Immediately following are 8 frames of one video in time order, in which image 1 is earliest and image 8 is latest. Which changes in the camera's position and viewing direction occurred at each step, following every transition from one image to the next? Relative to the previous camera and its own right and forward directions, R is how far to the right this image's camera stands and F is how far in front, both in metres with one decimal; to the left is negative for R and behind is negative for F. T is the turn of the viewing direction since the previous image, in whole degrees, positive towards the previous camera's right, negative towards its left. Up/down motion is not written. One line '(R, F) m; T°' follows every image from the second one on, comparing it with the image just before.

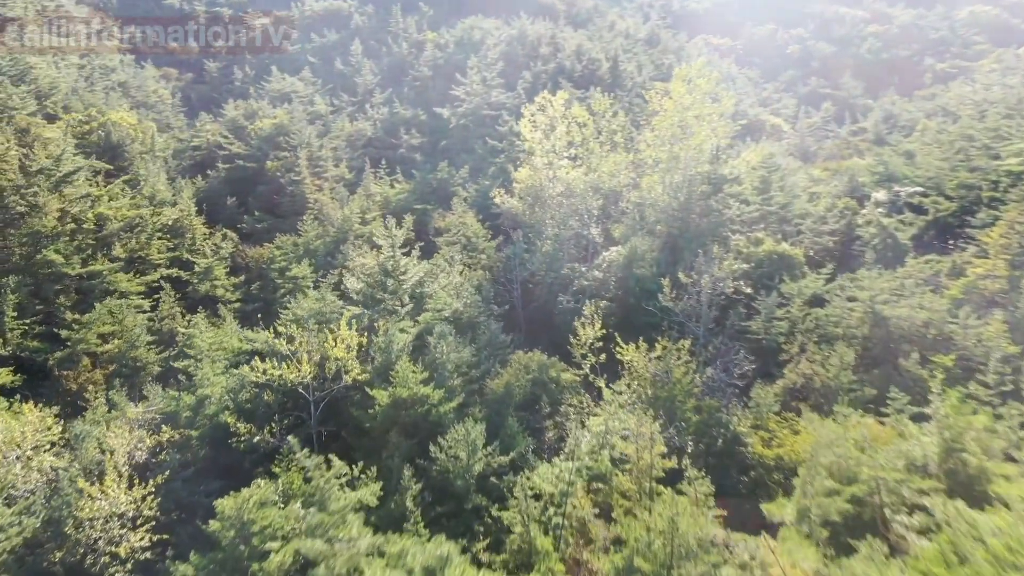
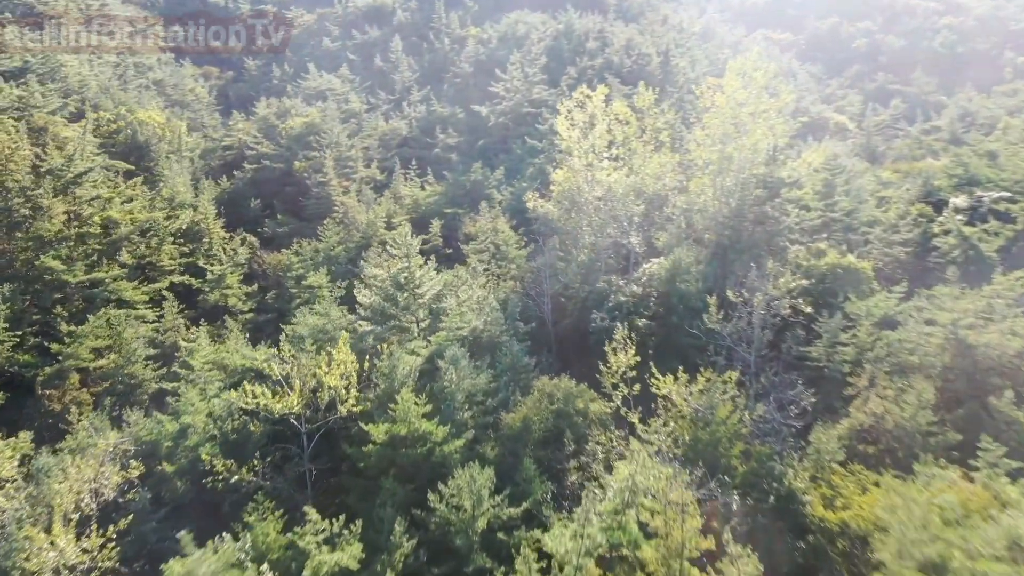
(+1.1, +3.7) m; -4°
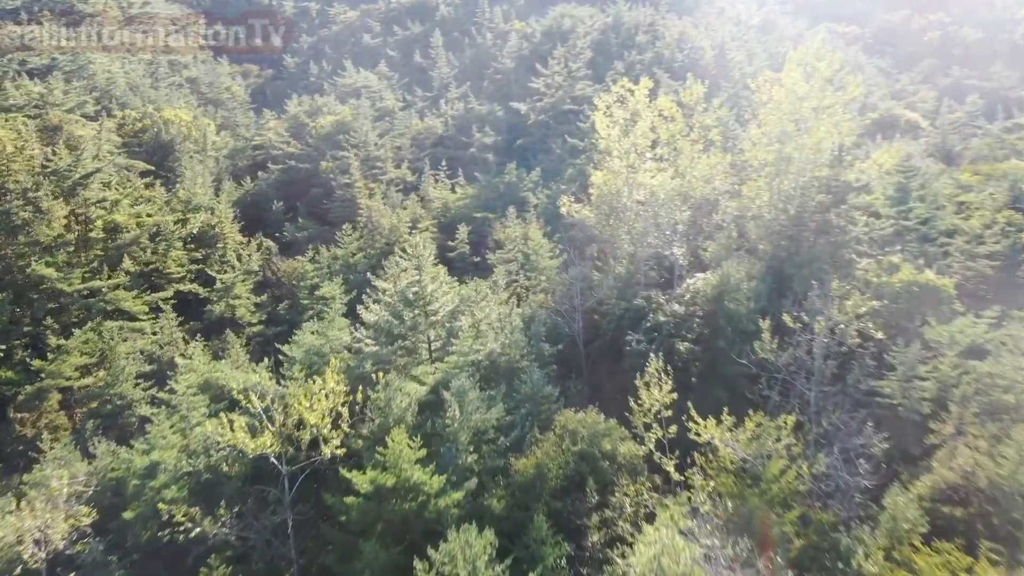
(+1.0, +3.8) m; -4°
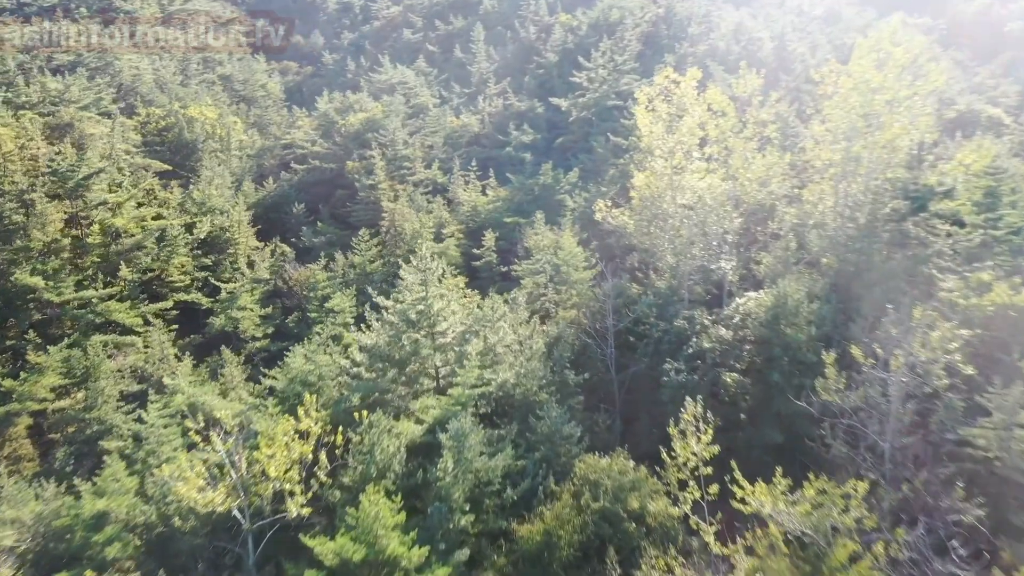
(+1.1, +3.8) m; -4°
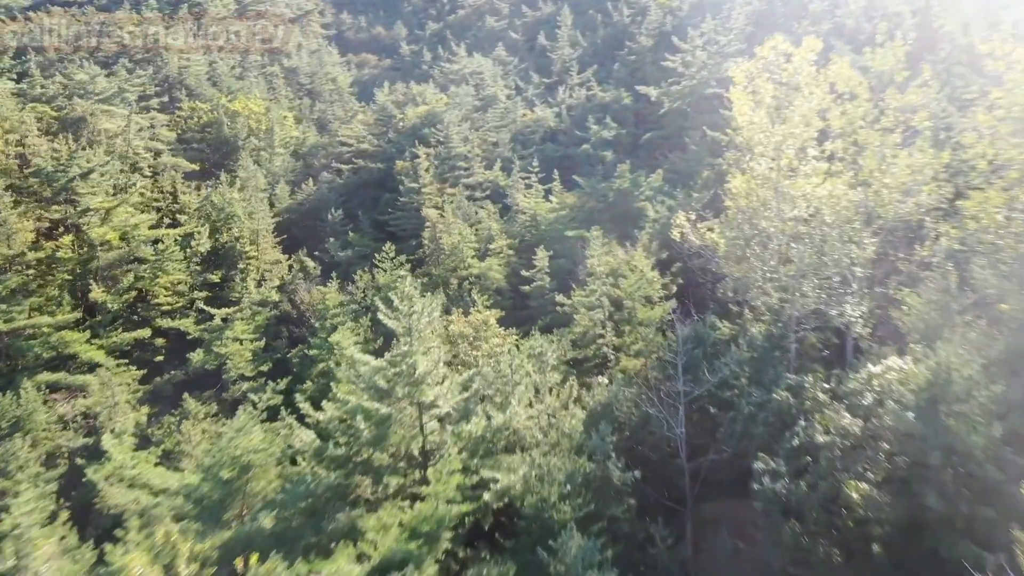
(+1.9, +7.9) m; -8°
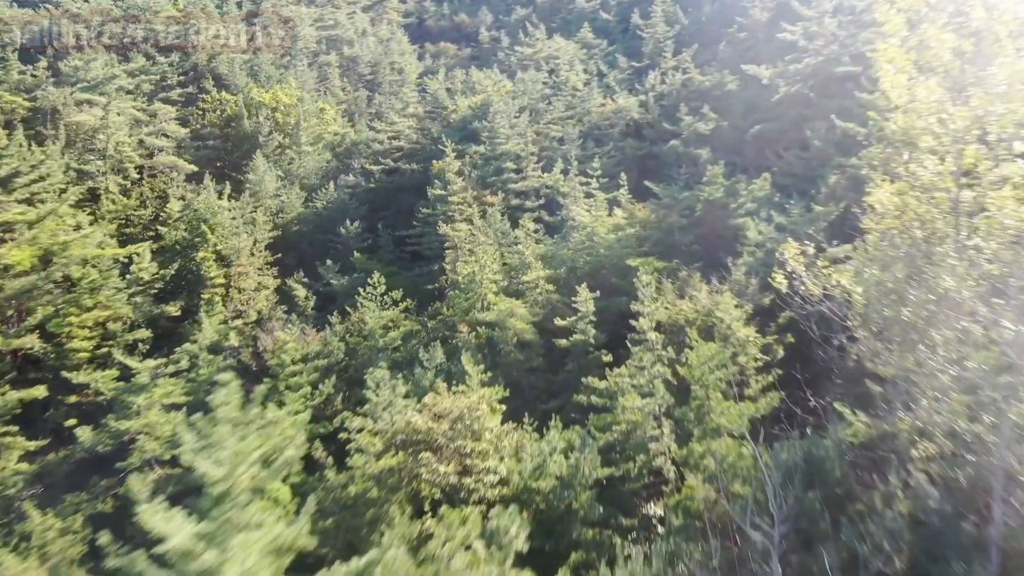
(+2.1, +9.2) m; -8°
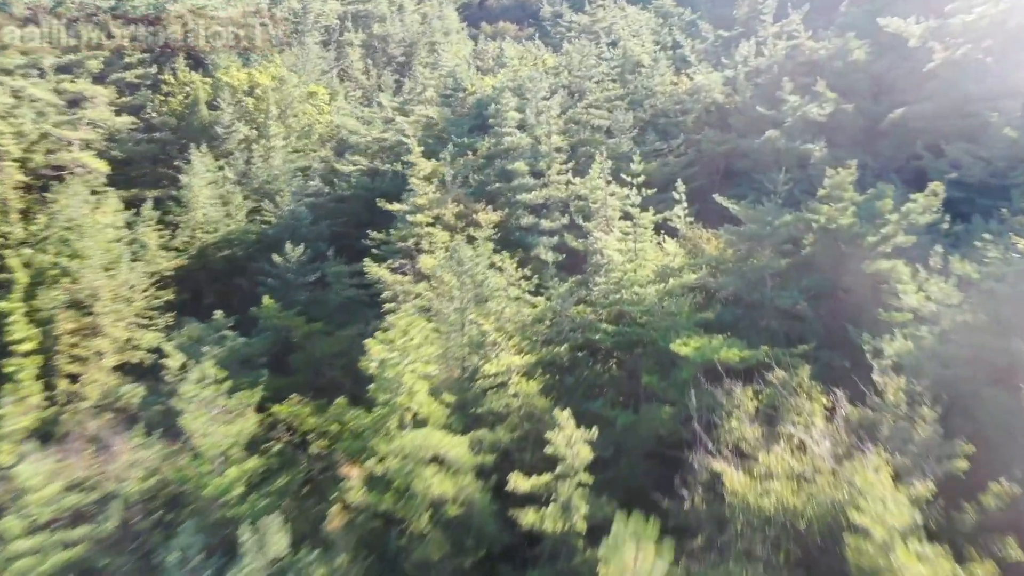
(+2.3, +10.7) m; -7°
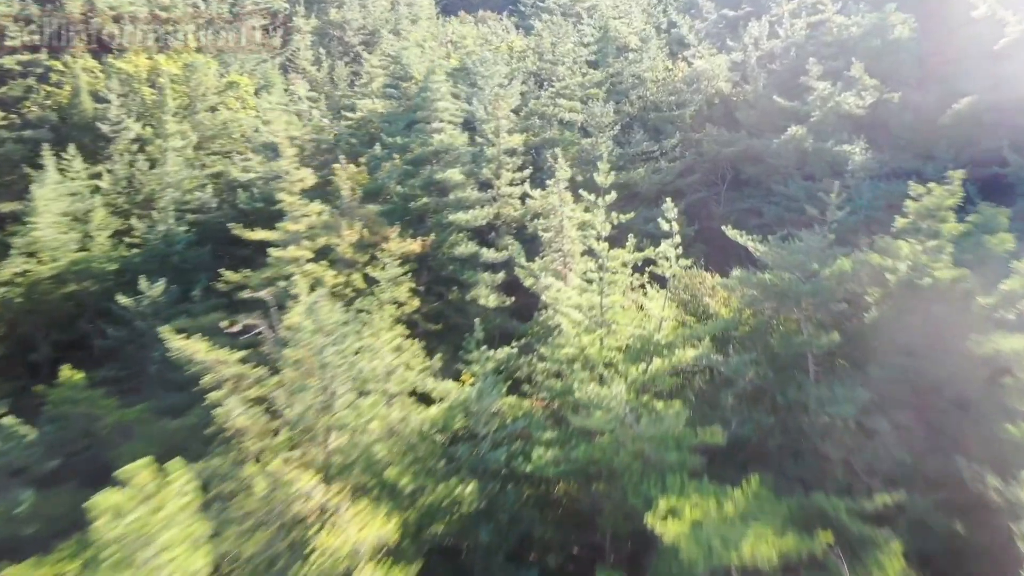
(+1.4, +6.0) m; 0°
